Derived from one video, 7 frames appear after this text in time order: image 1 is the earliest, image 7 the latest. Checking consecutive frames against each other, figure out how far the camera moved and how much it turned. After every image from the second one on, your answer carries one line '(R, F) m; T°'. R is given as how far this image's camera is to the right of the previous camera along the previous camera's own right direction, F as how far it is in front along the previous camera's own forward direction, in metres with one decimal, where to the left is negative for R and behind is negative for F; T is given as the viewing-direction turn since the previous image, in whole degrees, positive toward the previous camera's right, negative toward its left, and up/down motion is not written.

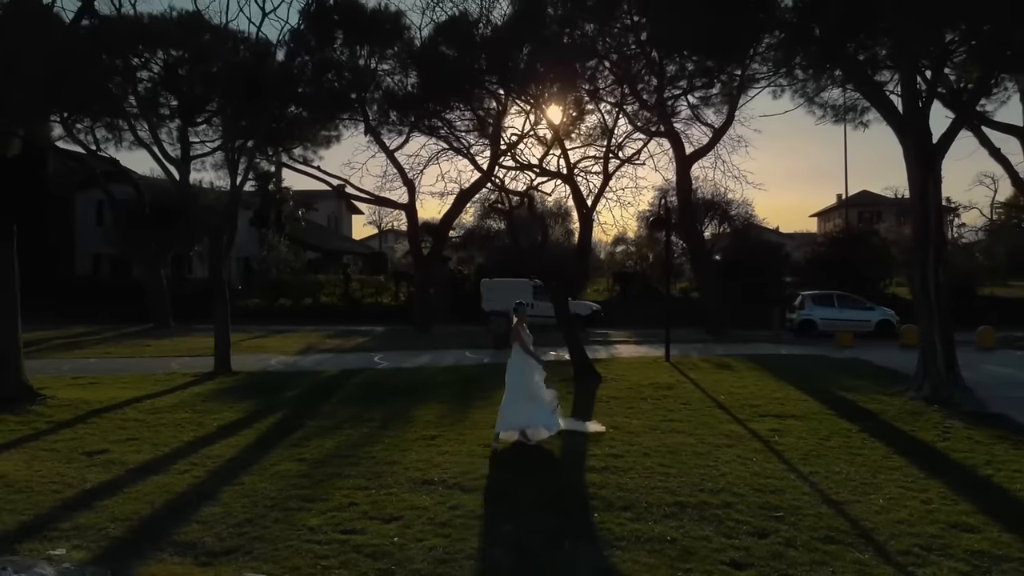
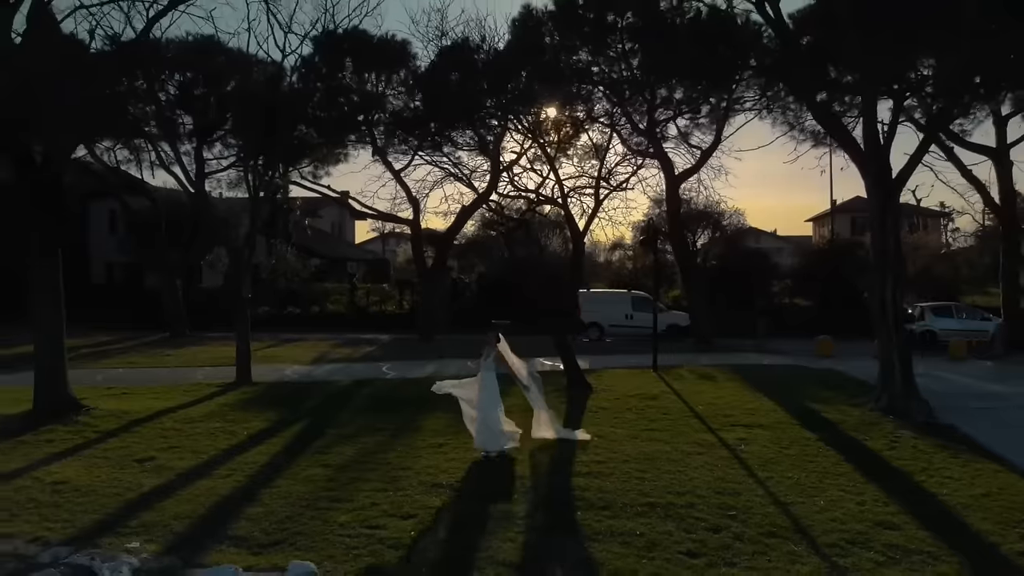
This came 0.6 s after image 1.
(0.0, -0.9) m; 0°
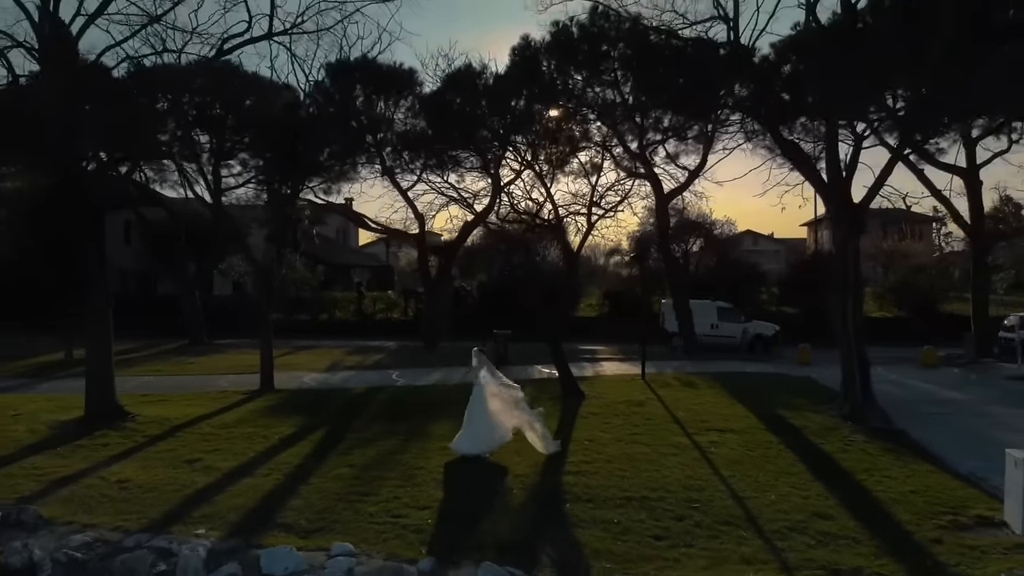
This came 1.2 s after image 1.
(0.0, -1.1) m; 0°
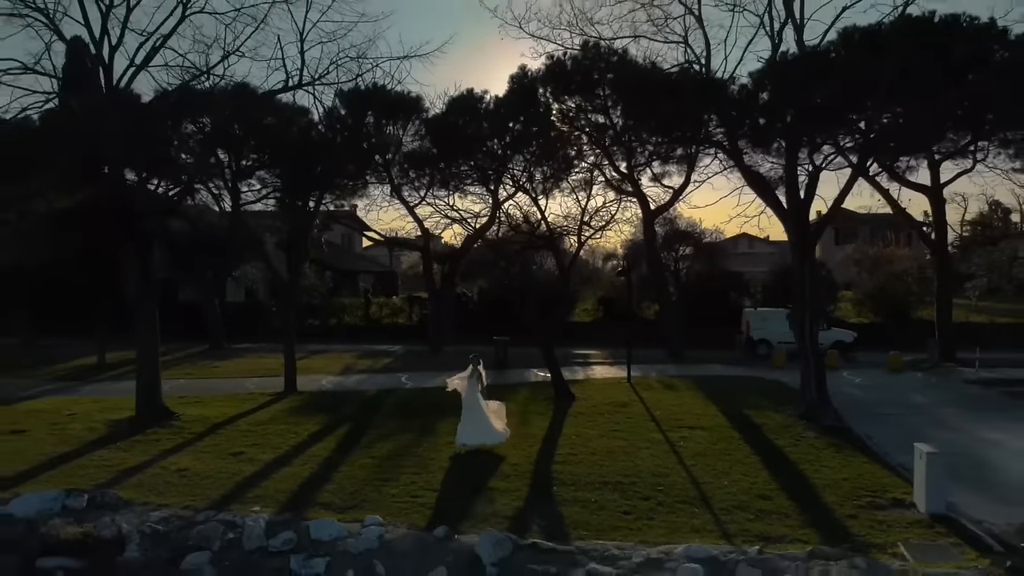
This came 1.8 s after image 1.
(0.0, -1.5) m; 0°
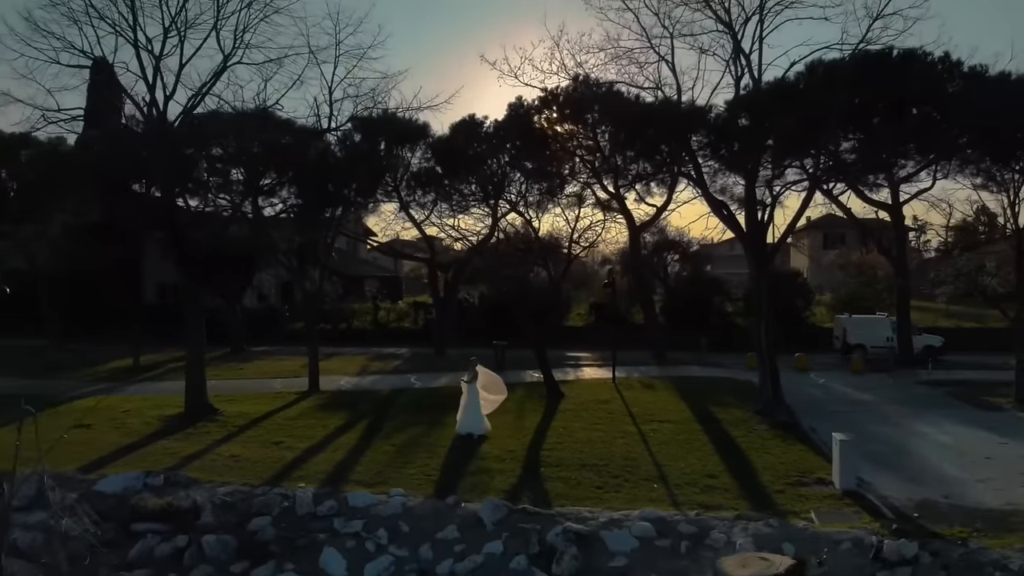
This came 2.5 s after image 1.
(+0.1, -1.9) m; 0°
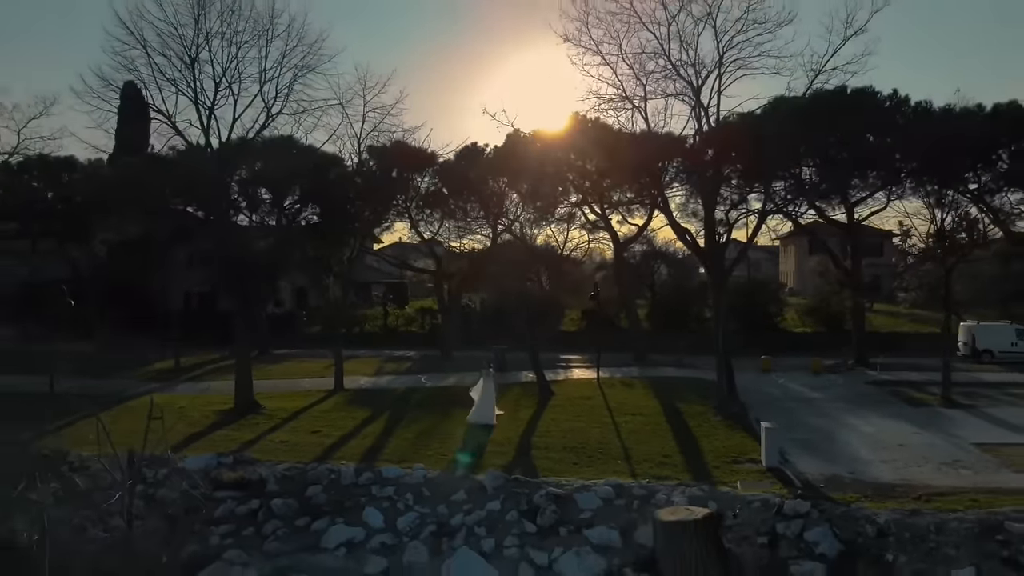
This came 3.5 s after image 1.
(+0.1, -2.7) m; 0°
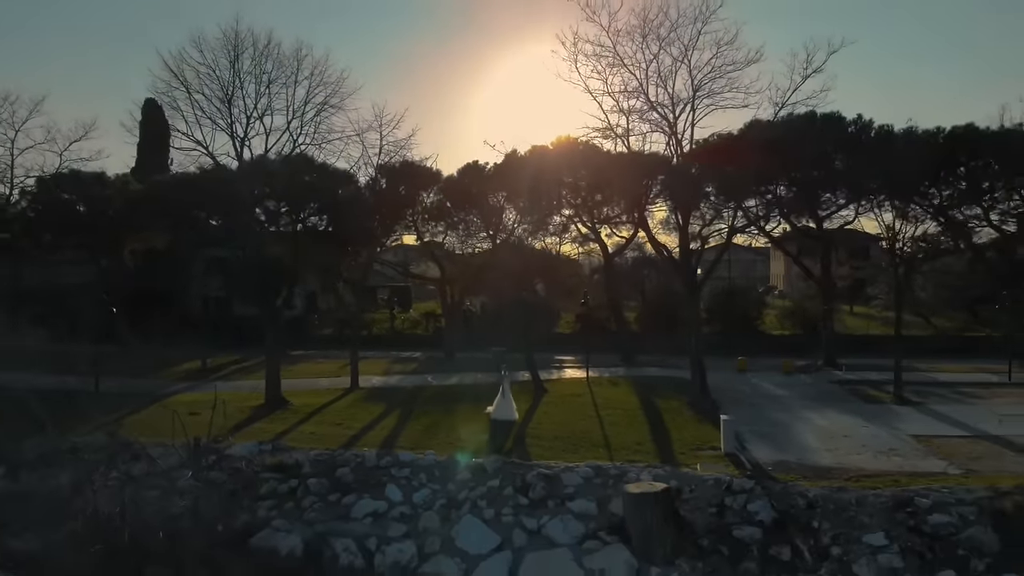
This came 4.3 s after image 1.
(+0.1, -2.2) m; 0°
